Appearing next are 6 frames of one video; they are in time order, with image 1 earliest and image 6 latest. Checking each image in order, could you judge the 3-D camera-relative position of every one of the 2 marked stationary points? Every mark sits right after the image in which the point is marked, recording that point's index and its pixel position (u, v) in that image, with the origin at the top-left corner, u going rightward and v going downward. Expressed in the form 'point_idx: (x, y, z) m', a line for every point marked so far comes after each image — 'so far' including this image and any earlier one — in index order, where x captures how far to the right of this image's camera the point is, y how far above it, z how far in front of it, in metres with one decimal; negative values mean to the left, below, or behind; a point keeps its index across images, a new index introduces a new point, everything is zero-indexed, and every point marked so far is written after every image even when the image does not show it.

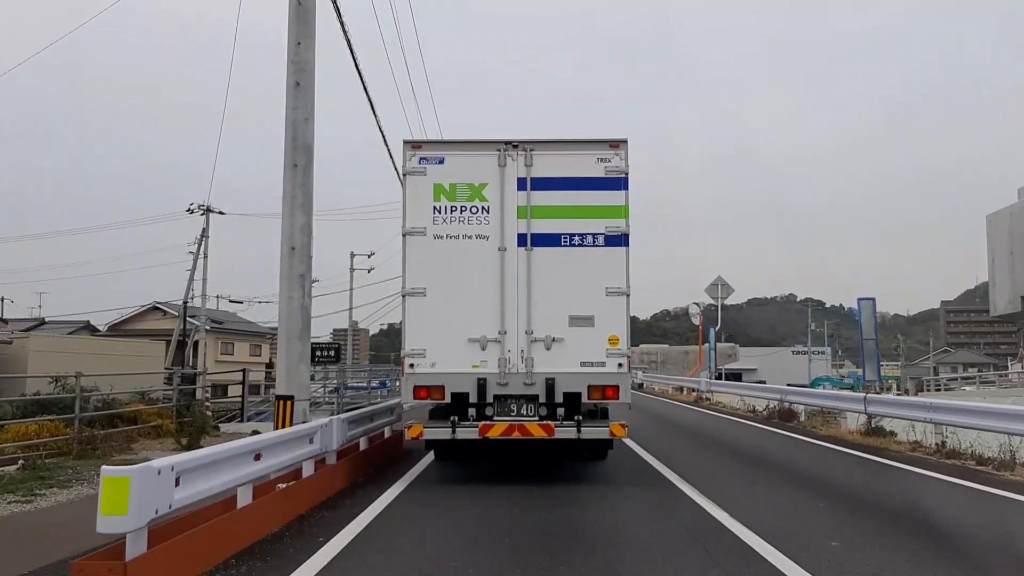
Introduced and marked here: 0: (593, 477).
0: (+0.9, -2.1, +9.9) m
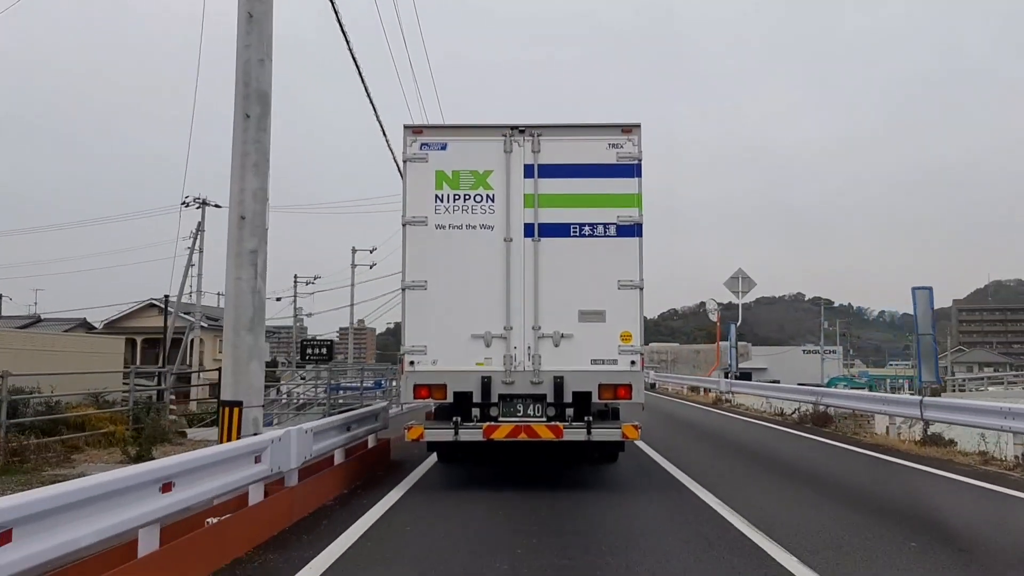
0: (+1.0, -2.1, +9.4) m
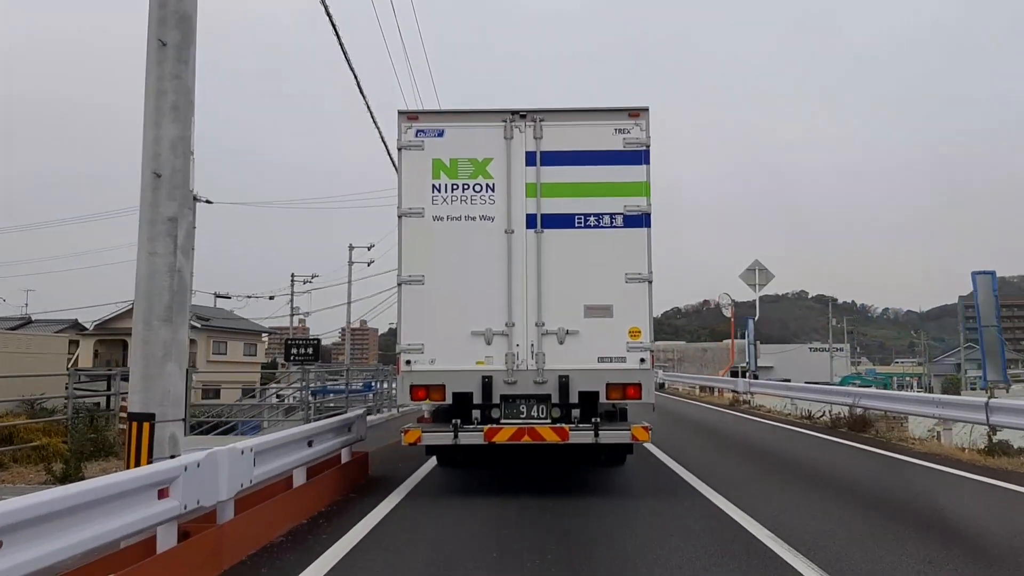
0: (+1.0, -2.0, +9.0) m
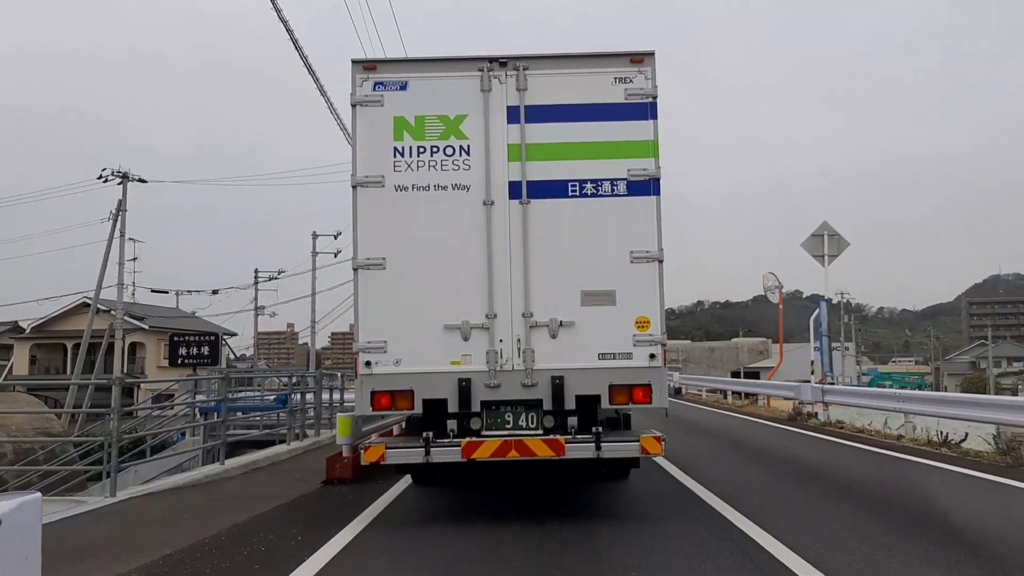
0: (+0.9, -1.9, +7.6) m
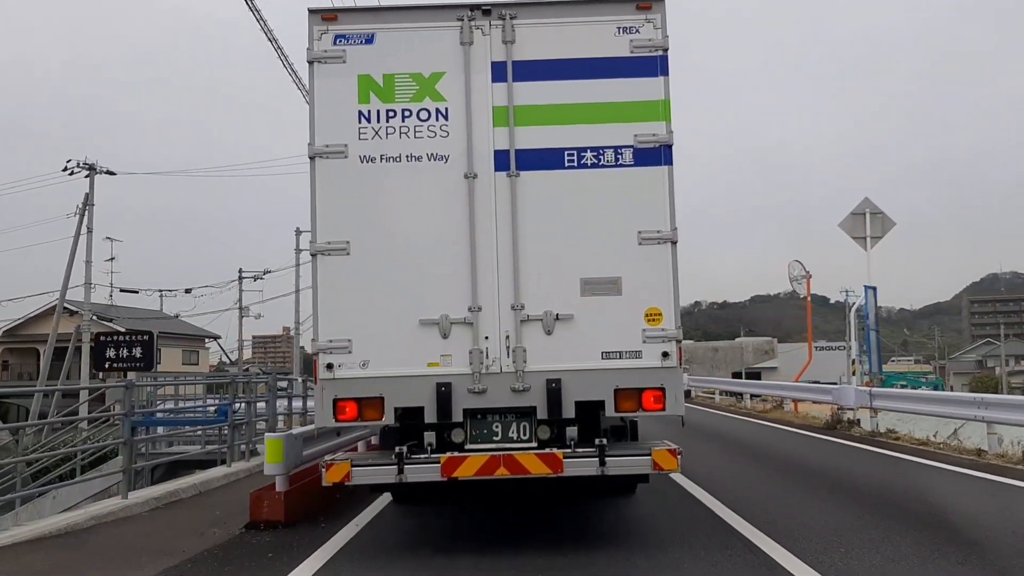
0: (+0.8, -1.8, +6.6) m
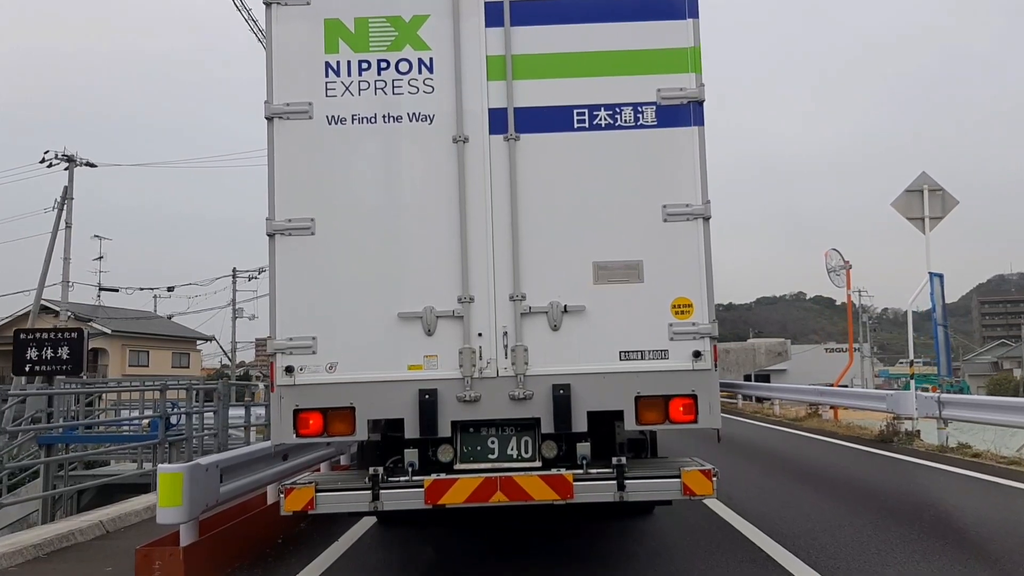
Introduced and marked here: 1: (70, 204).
0: (+0.8, -1.7, +5.7) m
1: (-8.6, +1.6, +16.9) m
